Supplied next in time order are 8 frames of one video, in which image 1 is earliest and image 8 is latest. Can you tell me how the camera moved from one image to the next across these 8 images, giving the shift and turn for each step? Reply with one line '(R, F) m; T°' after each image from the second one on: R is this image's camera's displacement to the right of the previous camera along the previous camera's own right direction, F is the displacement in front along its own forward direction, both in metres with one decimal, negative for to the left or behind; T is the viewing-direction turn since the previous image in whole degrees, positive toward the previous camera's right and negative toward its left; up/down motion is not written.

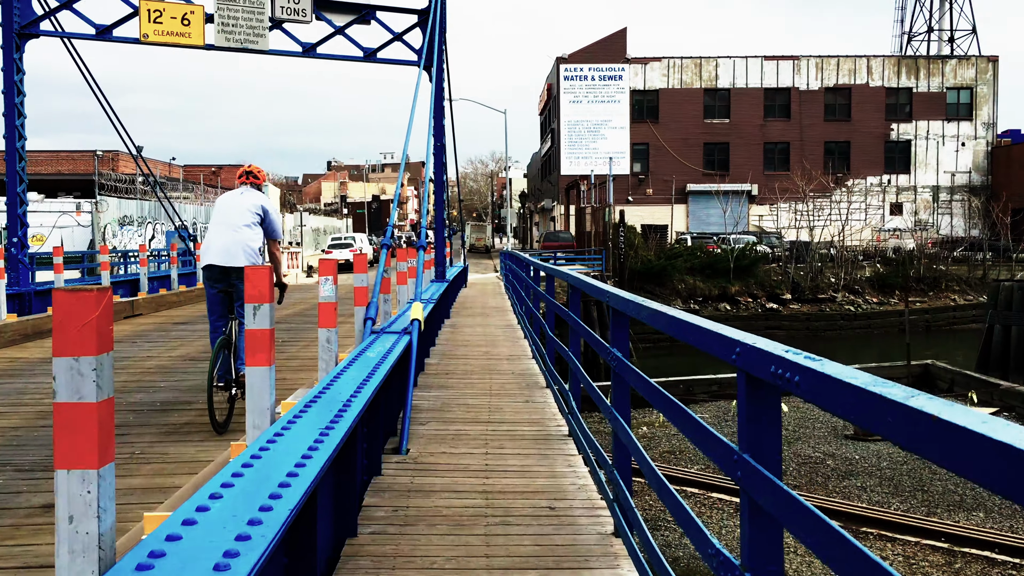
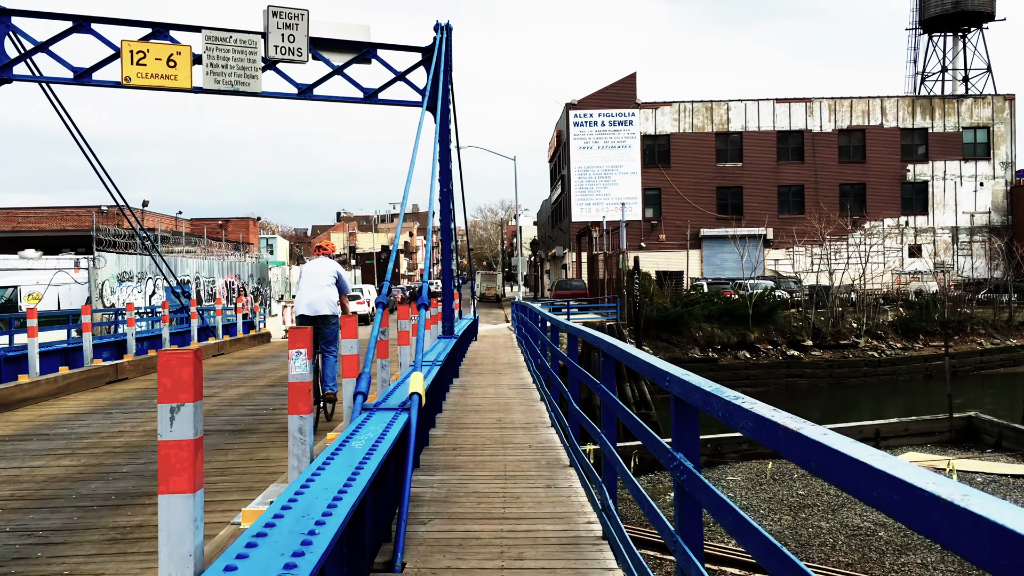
(0.0, +0.7) m; -1°
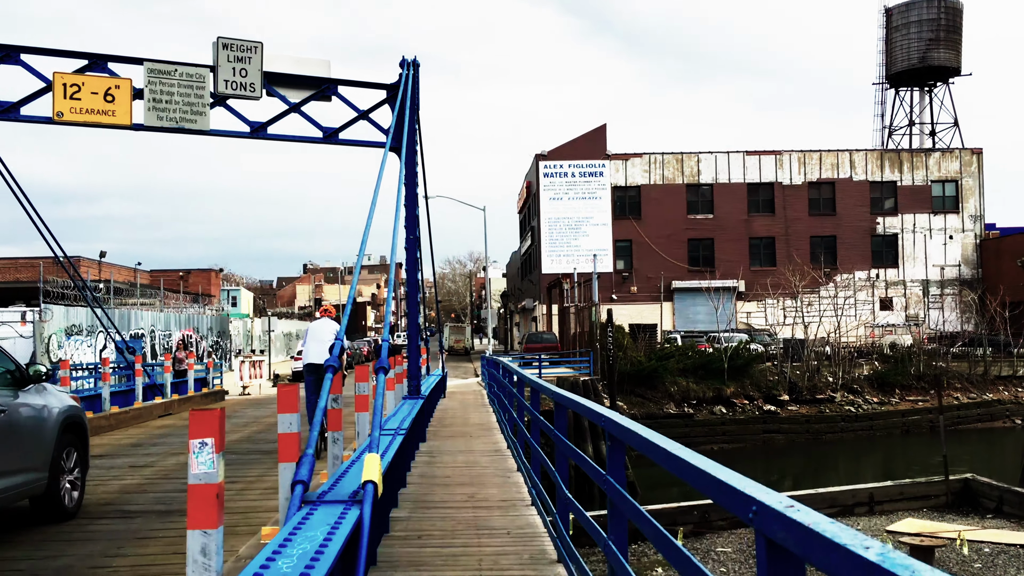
(0.0, +0.7) m; +2°
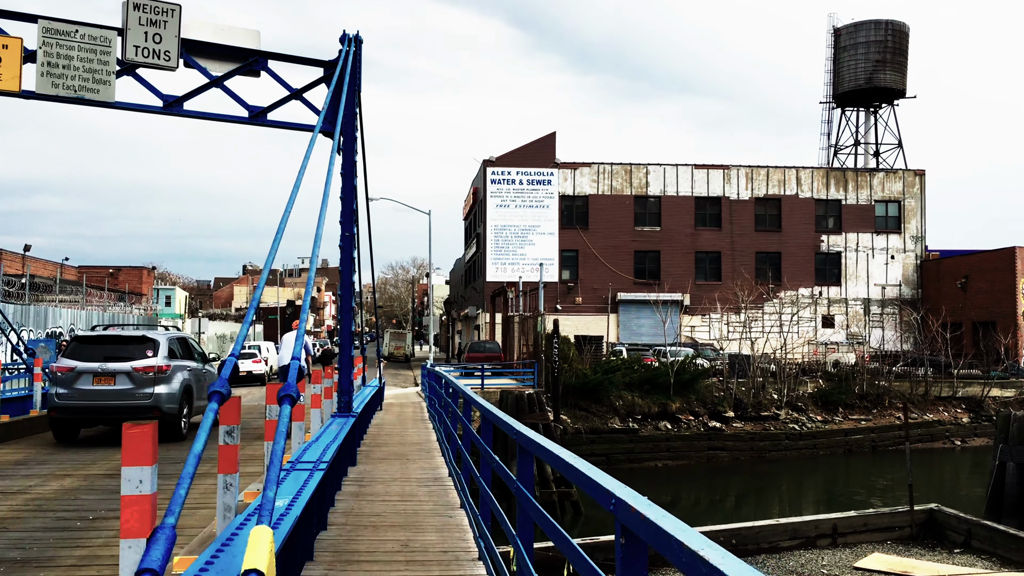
(0.0, +0.8) m; +4°
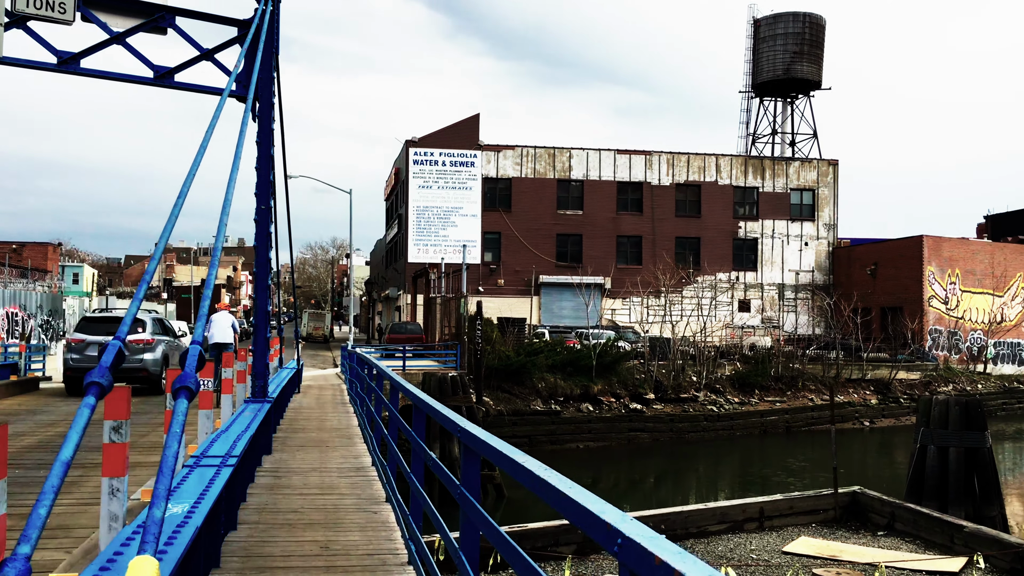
(0.0, +0.3) m; +5°
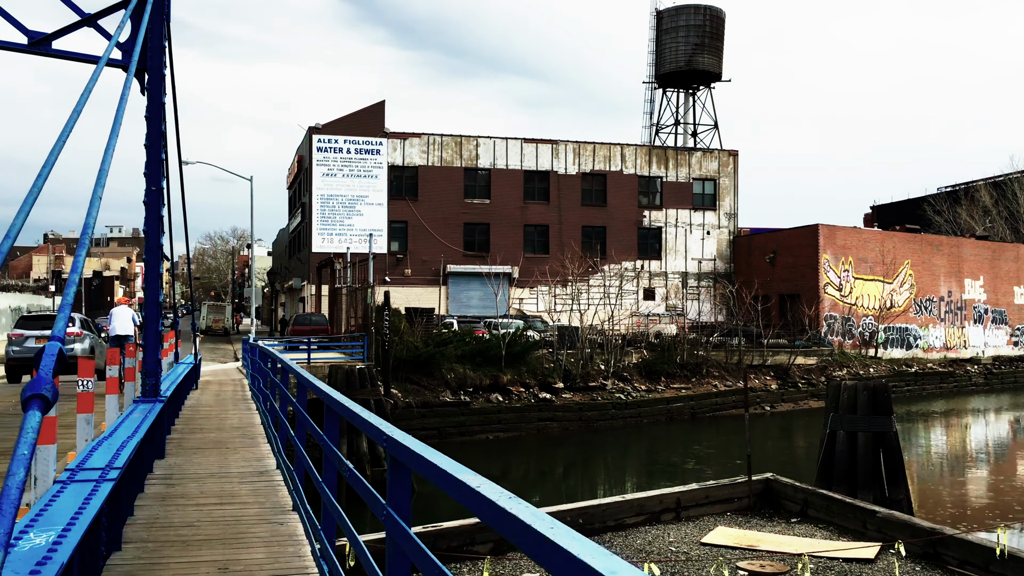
(0.0, +0.3) m; +6°
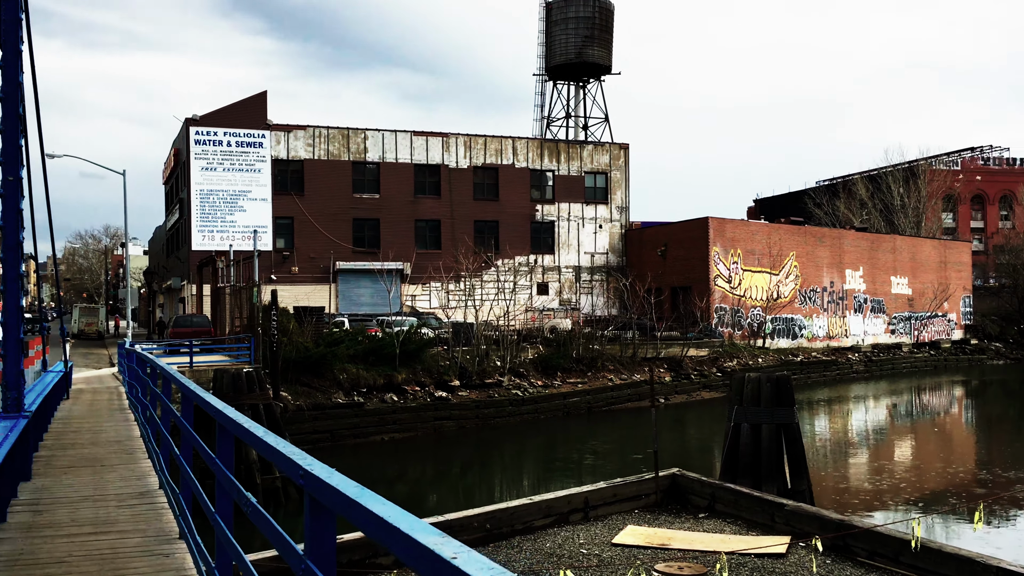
(-0.1, +0.6) m; +7°
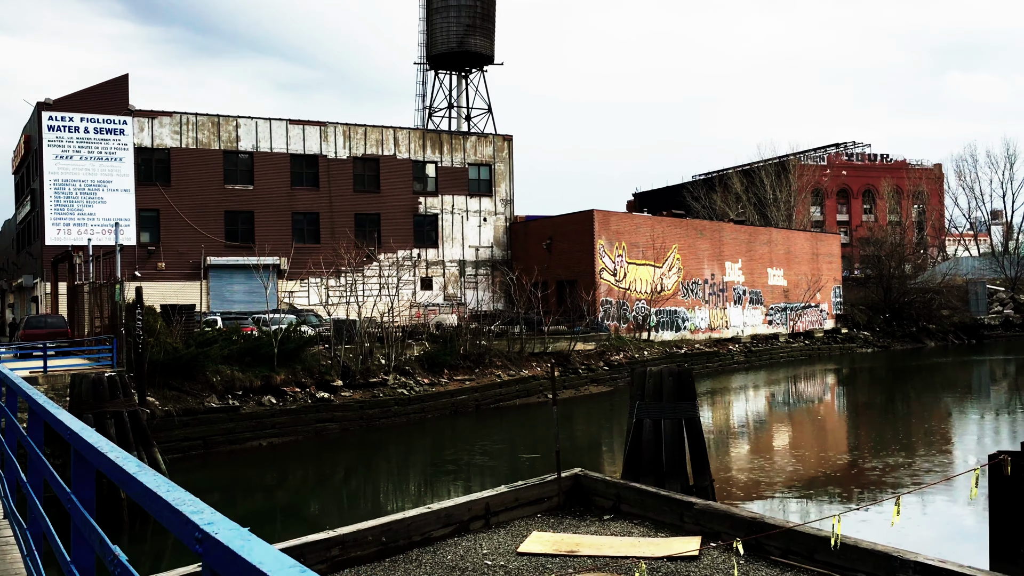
(-0.3, +0.9) m; +8°
